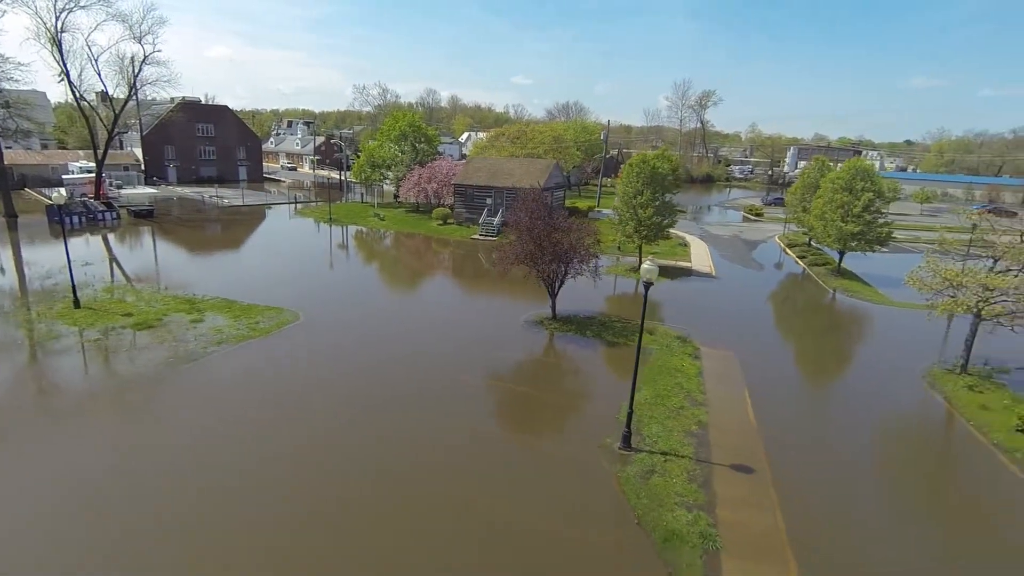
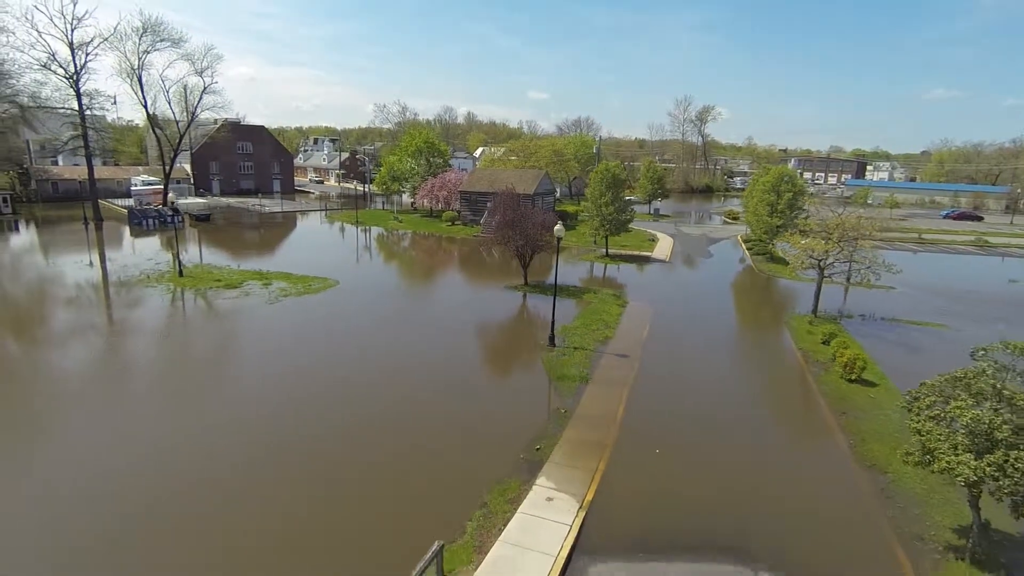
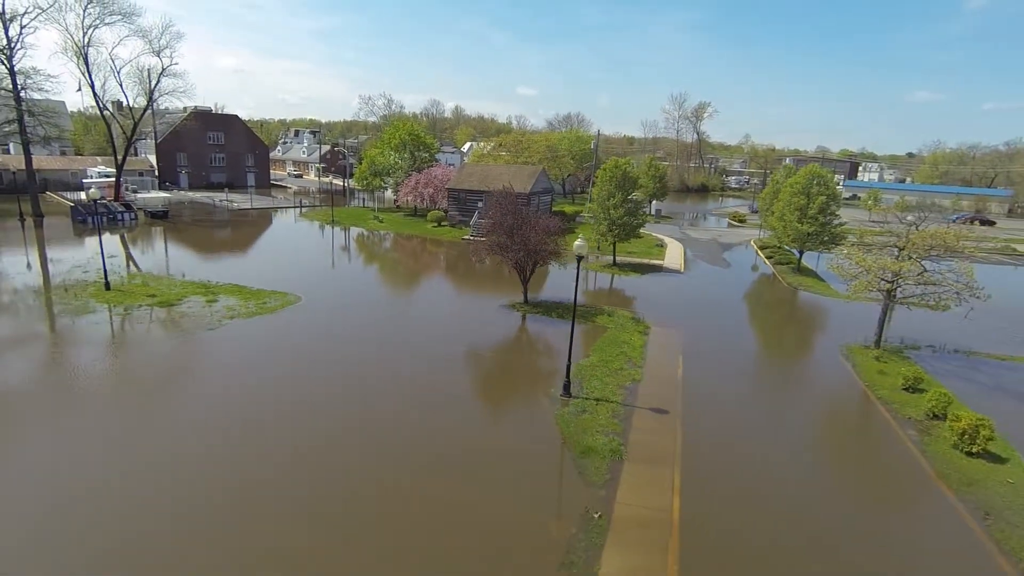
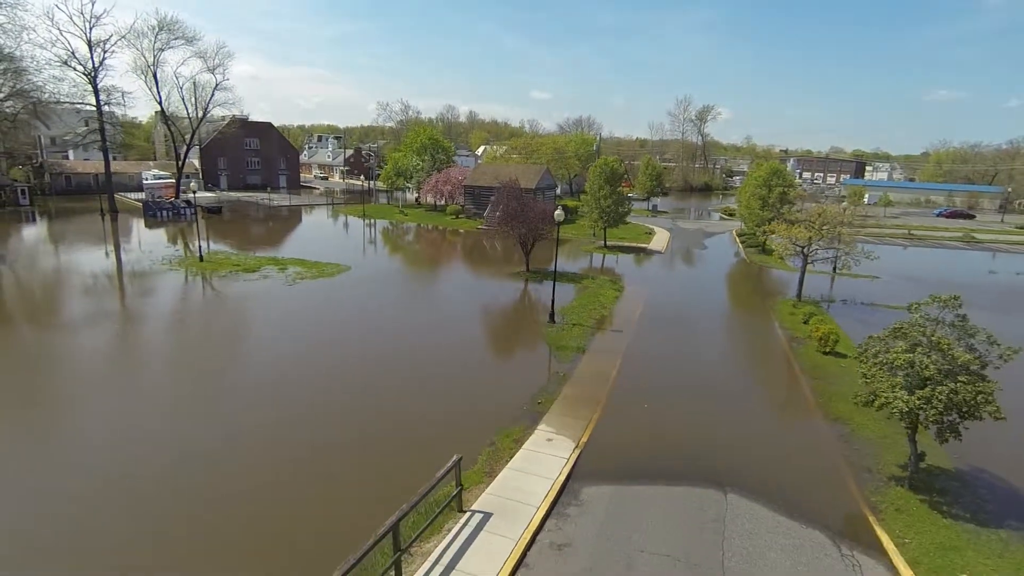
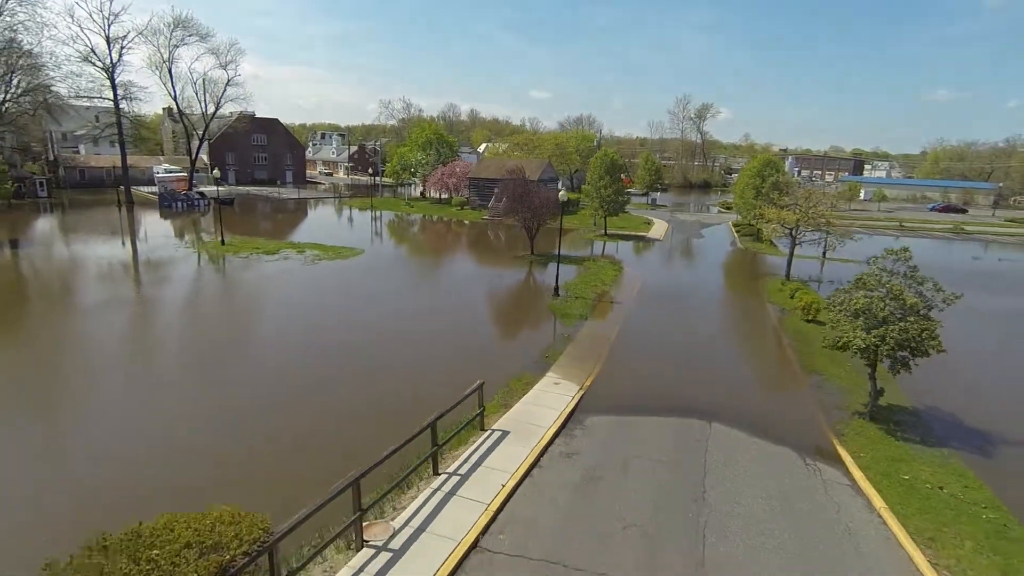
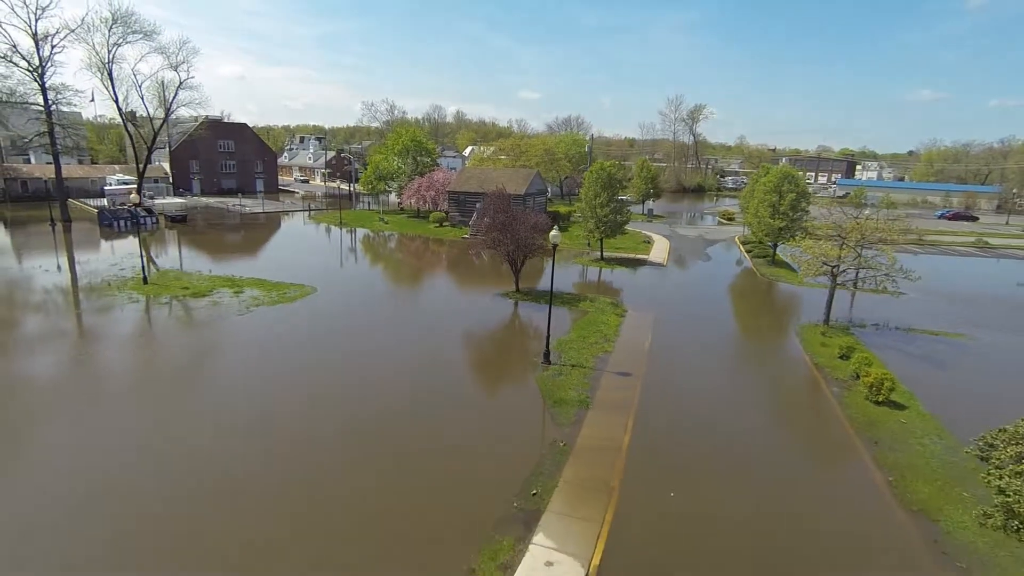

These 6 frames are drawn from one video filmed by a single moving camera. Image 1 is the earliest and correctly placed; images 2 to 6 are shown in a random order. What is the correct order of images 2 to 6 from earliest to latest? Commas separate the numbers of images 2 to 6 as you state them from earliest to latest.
3, 6, 2, 4, 5
